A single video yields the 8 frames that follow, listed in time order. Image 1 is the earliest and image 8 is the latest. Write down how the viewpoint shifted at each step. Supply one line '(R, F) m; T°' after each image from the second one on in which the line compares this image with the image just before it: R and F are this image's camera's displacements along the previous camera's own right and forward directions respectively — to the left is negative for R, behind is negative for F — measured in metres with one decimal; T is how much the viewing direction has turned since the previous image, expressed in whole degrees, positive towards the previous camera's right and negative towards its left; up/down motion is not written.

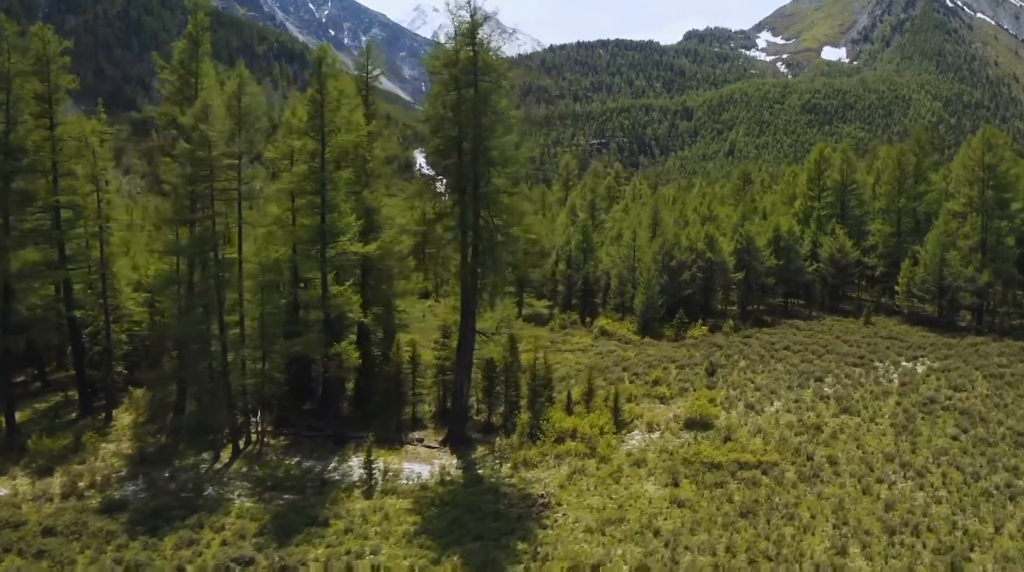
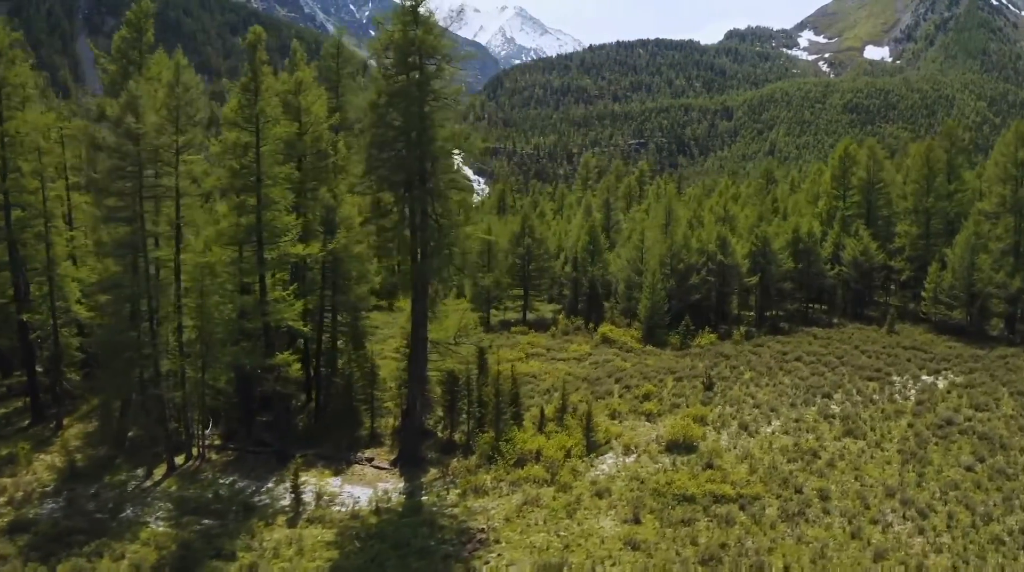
(+1.5, +2.4) m; -2°
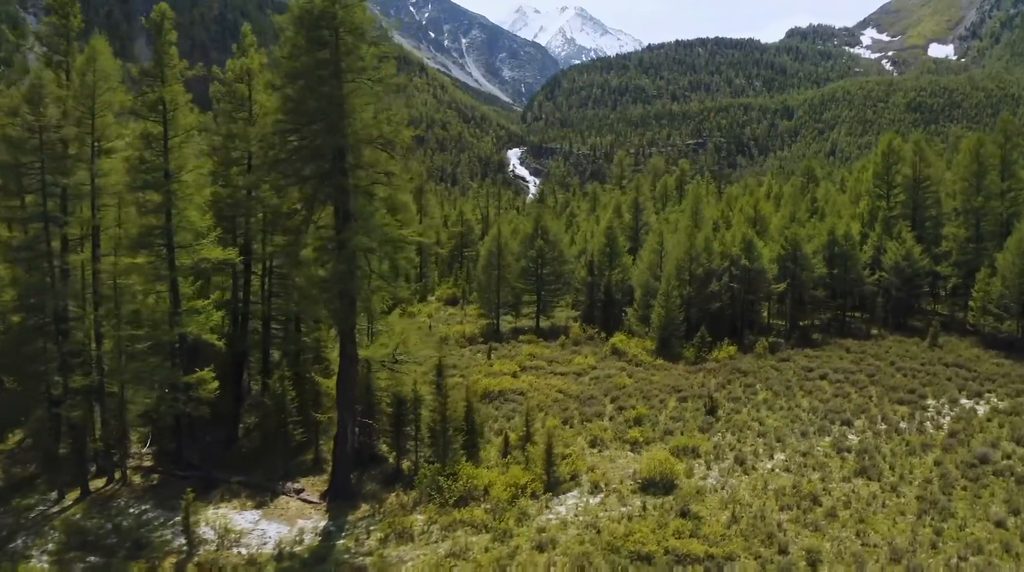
(+1.8, +3.1) m; -3°
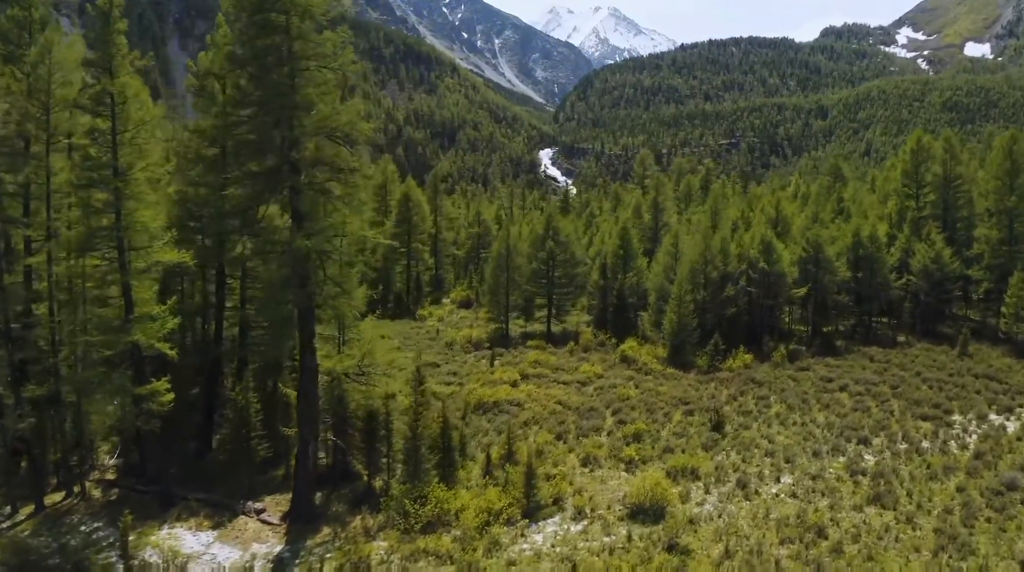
(+0.8, +1.6) m; -2°
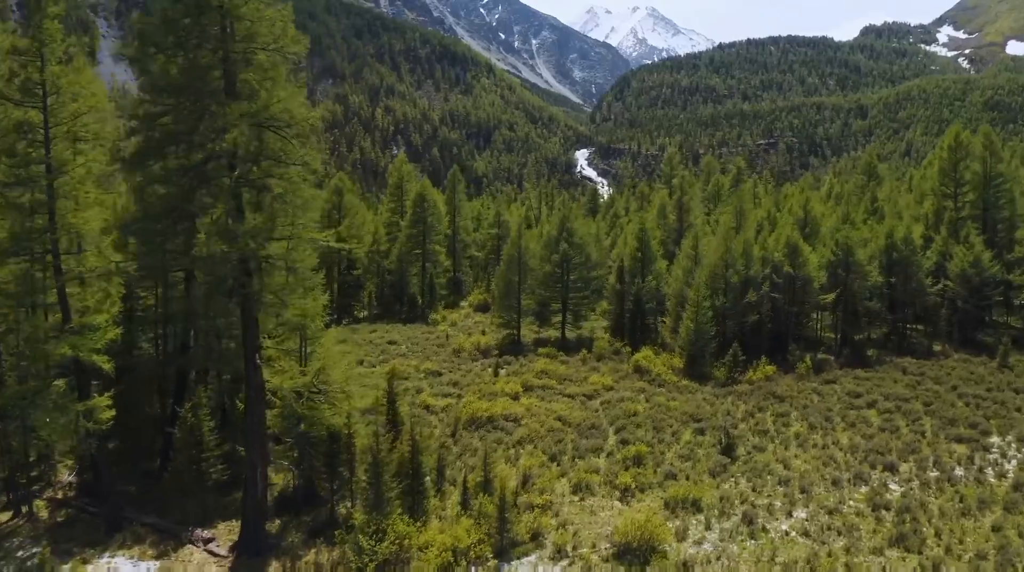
(+0.9, +1.9) m; -2°
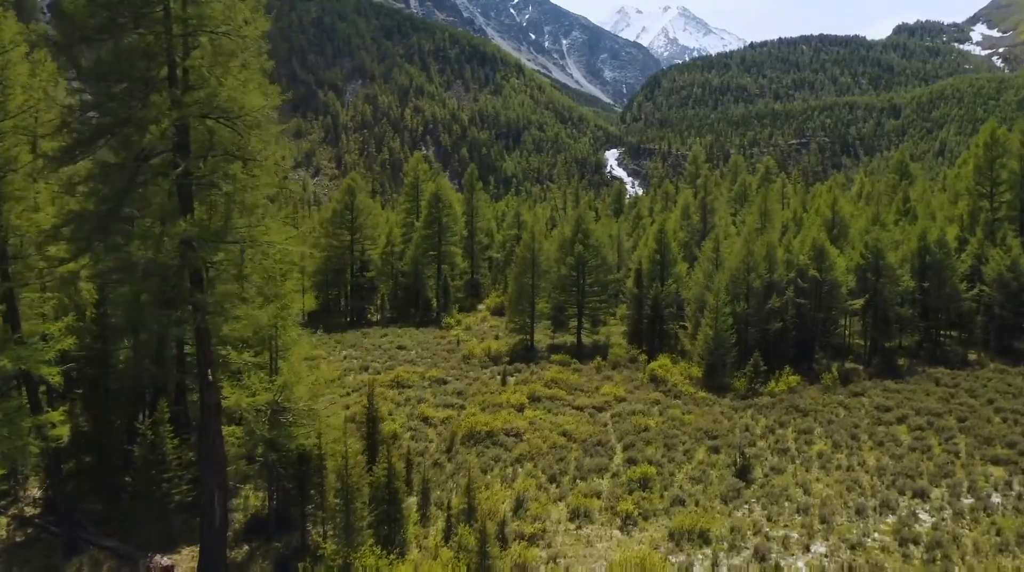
(+0.6, +1.5) m; -2°
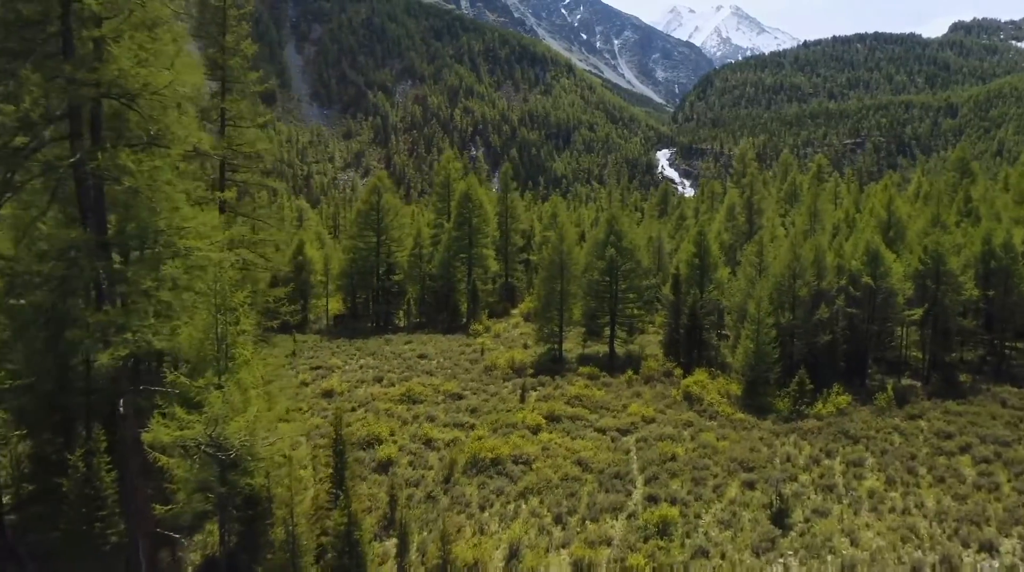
(+0.7, +2.4) m; -3°
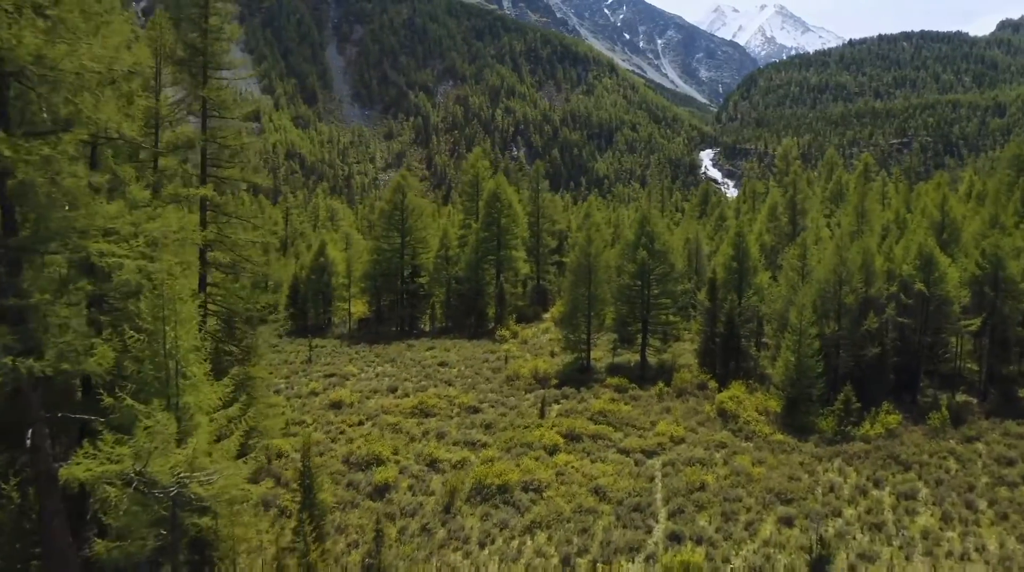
(+0.5, +2.0) m; -2°
